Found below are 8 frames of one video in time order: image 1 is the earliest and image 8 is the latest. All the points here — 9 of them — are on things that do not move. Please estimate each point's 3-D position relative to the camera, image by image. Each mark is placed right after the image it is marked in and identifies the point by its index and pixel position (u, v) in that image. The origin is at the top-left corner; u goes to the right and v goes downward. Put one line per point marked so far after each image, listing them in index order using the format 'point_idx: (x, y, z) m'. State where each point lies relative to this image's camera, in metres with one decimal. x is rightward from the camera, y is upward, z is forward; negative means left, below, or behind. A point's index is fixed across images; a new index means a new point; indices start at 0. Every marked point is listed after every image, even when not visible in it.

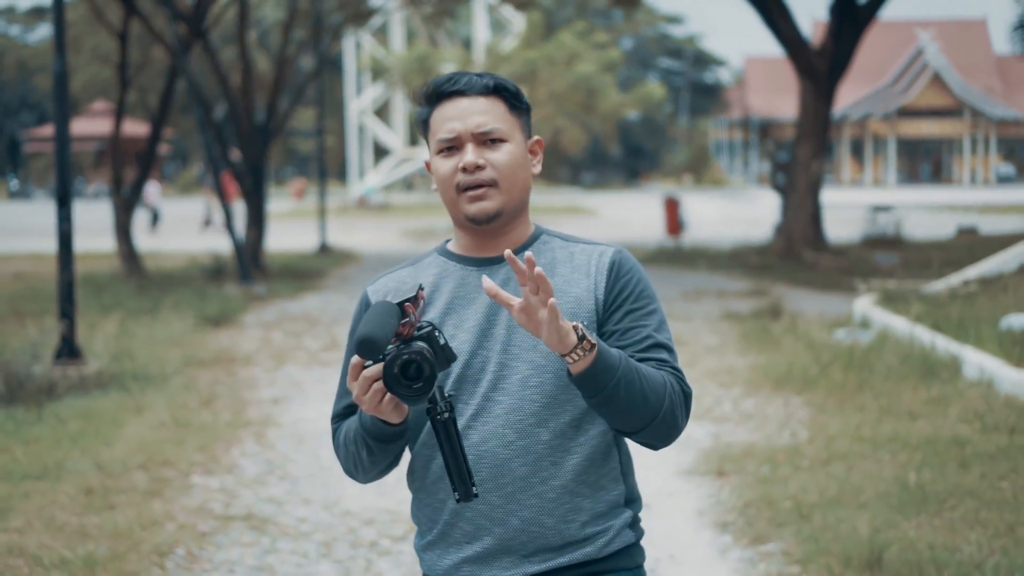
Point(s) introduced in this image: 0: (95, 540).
0: (-1.8, -1.1, +5.5) m
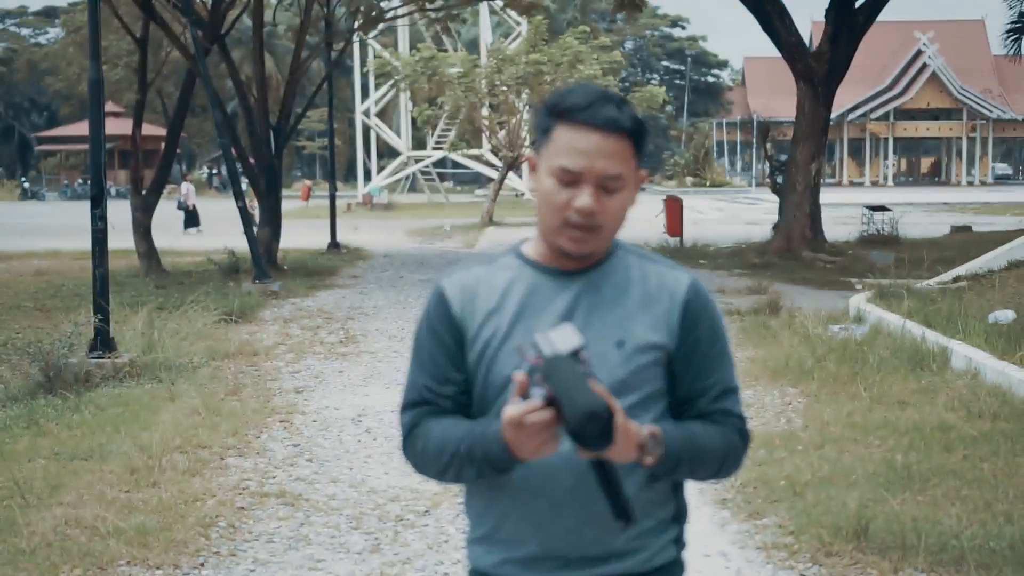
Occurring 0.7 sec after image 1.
0: (-1.7, -1.0, +6.0) m
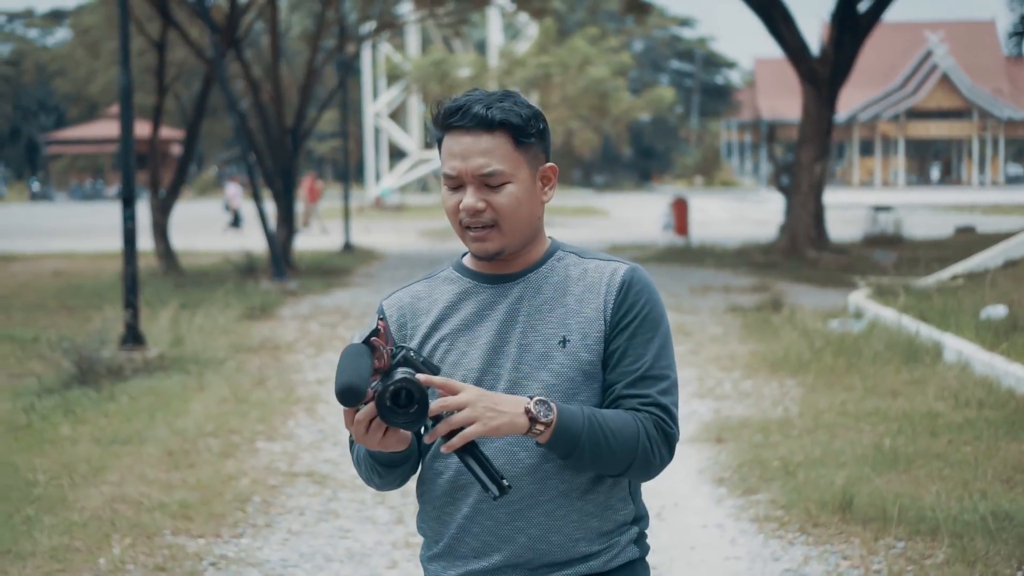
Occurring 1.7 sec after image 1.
0: (-1.7, -1.0, +6.4) m
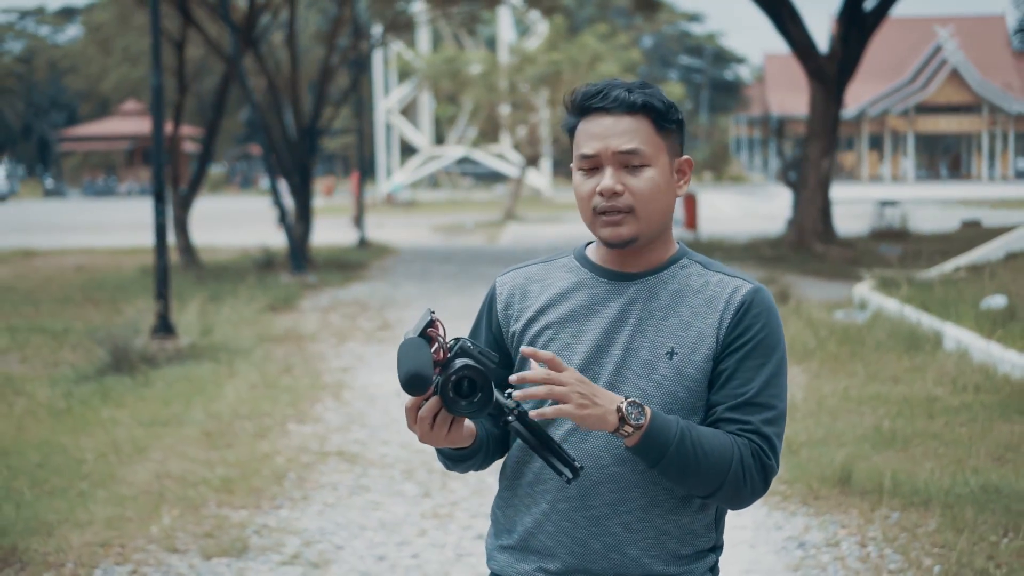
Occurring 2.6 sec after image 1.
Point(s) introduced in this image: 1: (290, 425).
0: (-1.6, -1.0, +6.9) m
1: (-1.4, -0.8, +7.9) m
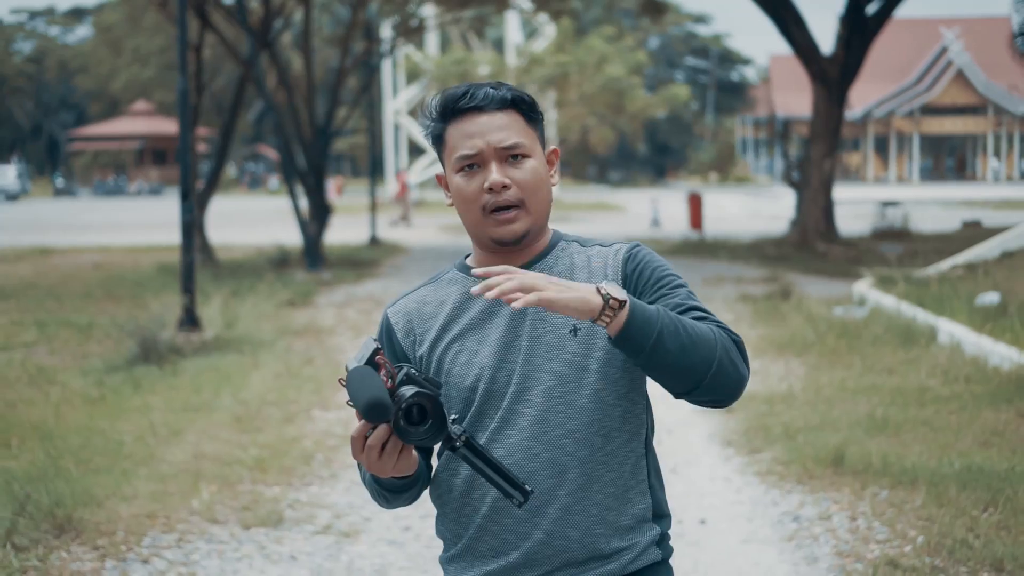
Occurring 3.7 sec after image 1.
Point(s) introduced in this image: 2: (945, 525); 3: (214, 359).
0: (-1.5, -0.9, +7.3) m
1: (-1.3, -0.8, +8.4) m
2: (+1.9, -1.1, +5.7) m
3: (-2.3, -0.6, +10.1) m
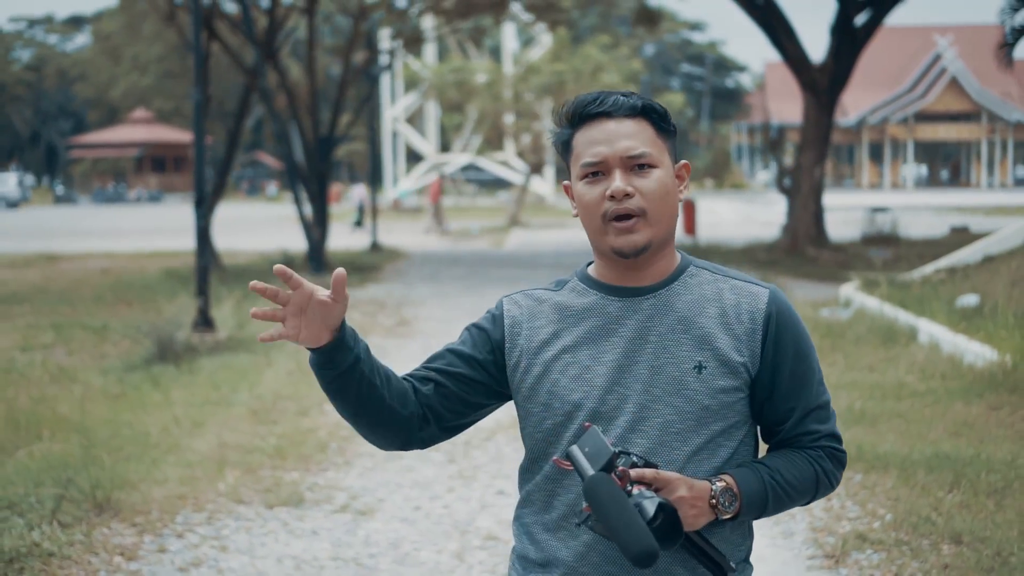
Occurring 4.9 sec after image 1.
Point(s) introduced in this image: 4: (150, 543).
0: (-1.5, -0.9, +7.8) m
1: (-1.3, -0.8, +8.9) m
2: (+1.9, -1.0, +6.2) m
3: (-2.3, -0.6, +10.6) m
4: (-1.6, -1.1, +5.8) m
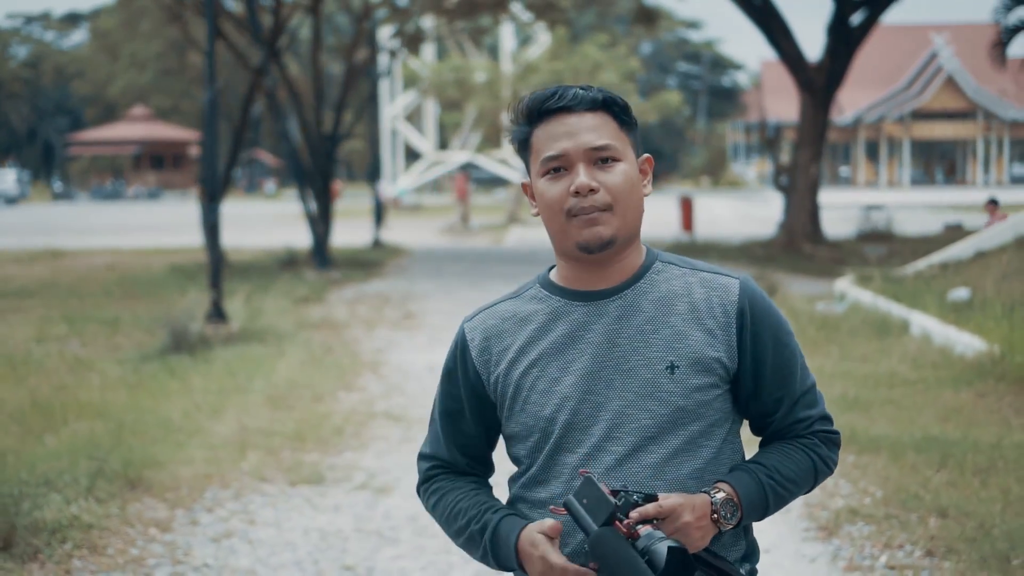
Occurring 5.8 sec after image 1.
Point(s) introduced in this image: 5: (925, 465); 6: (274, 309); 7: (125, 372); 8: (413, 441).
0: (-1.4, -0.9, +8.1) m
1: (-1.2, -0.8, +9.2) m
2: (+2.0, -1.0, +6.6) m
3: (-2.3, -0.5, +10.9) m
4: (-1.6, -1.1, +6.1) m
5: (+2.2, -1.0, +6.9) m
6: (-2.5, -0.2, +13.3) m
7: (-3.1, -0.7, +10.4) m
8: (-0.6, -0.9, +7.7) m
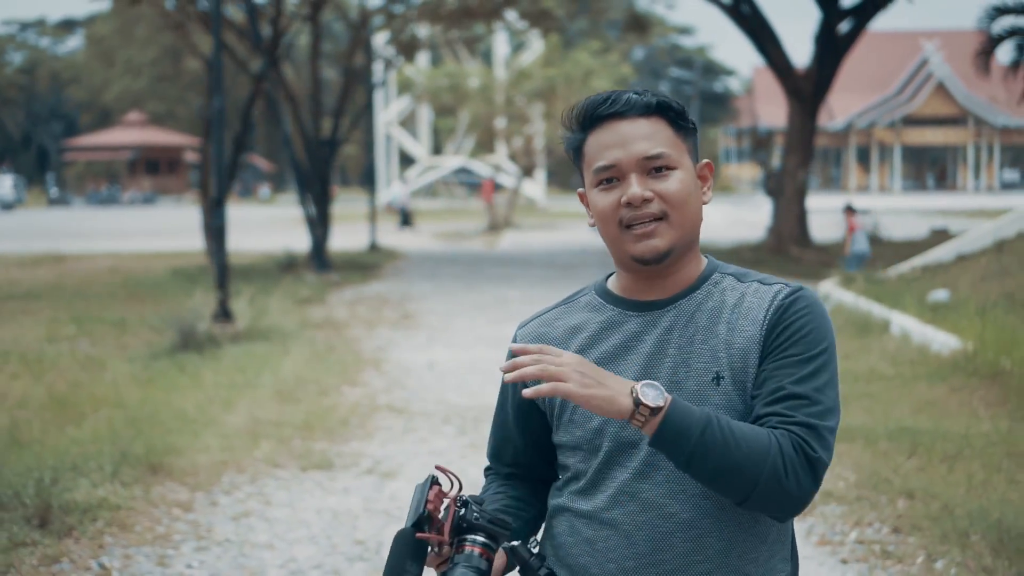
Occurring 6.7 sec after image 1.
0: (-1.4, -0.8, +8.6) m
1: (-1.3, -0.8, +9.7) m
2: (+2.0, -1.0, +7.0) m
3: (-2.3, -0.5, +11.4) m
4: (-1.6, -1.1, +6.5) m
5: (+2.2, -0.9, +7.4) m
6: (-2.5, -0.2, +13.7) m
7: (-3.2, -0.7, +10.8) m
8: (-0.6, -0.9, +8.2) m
